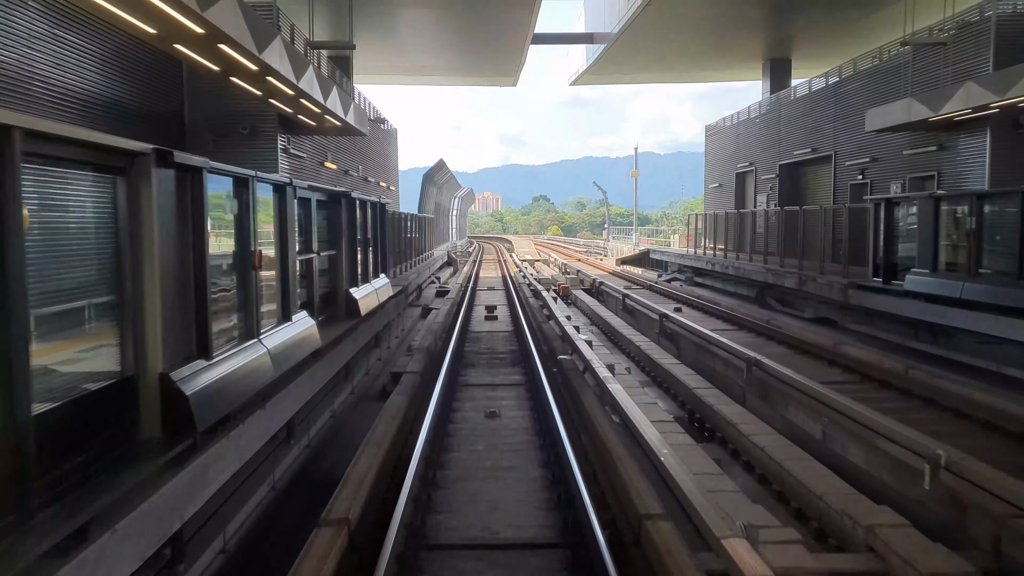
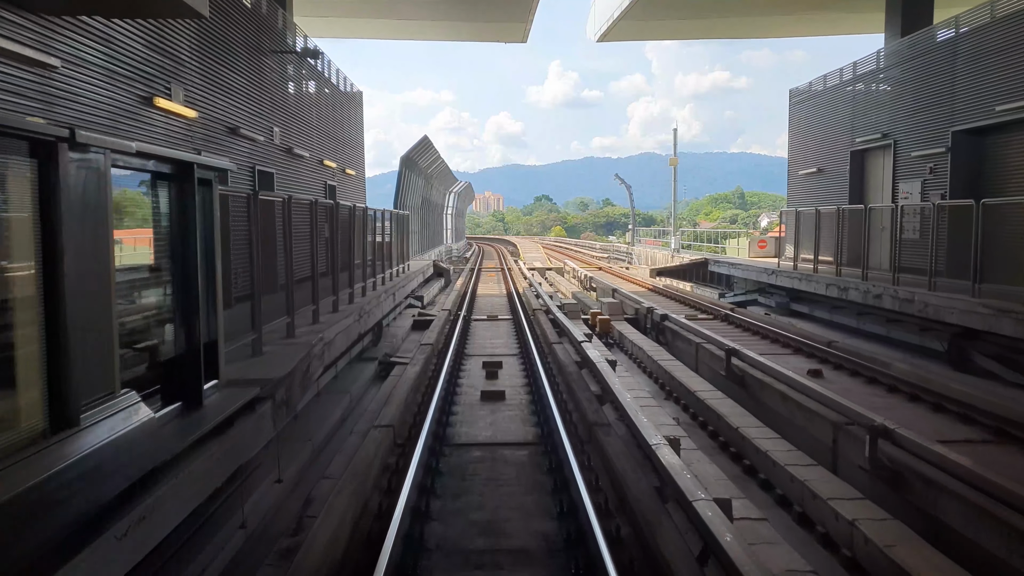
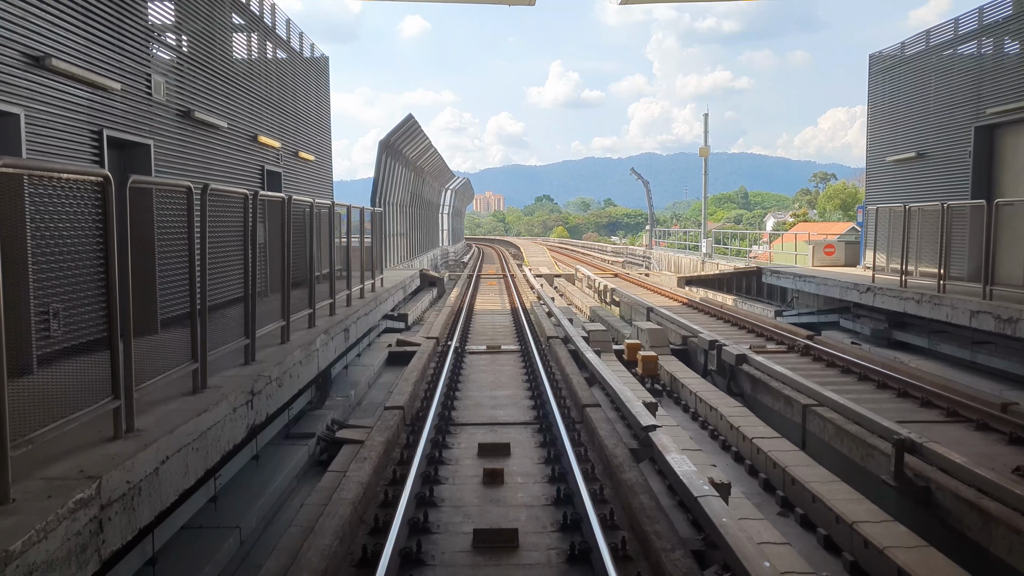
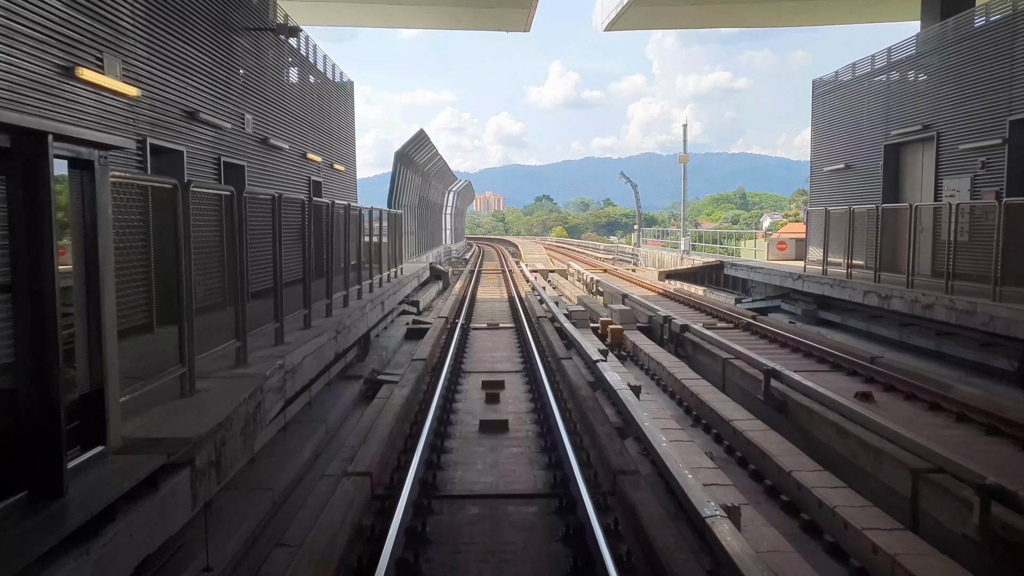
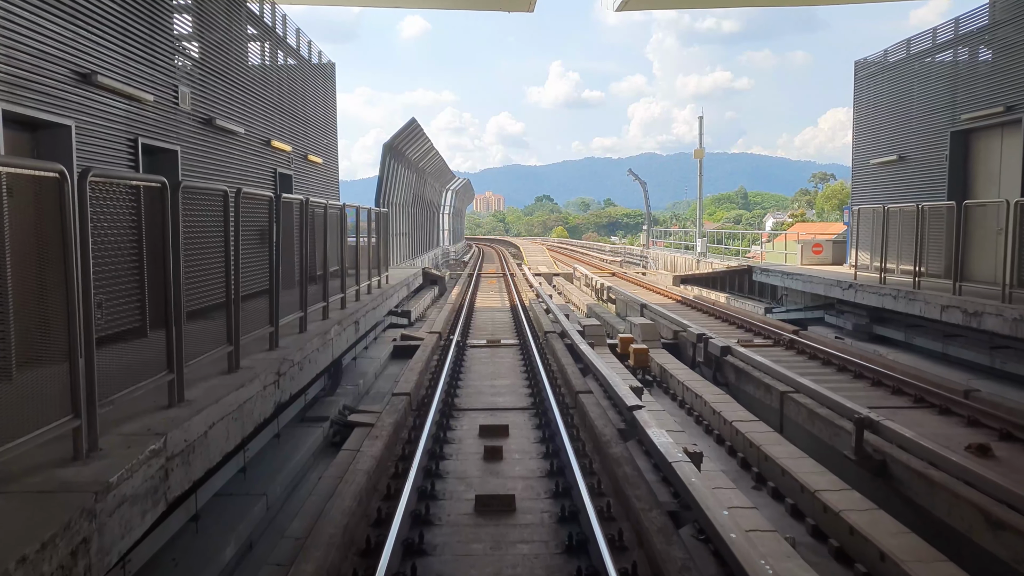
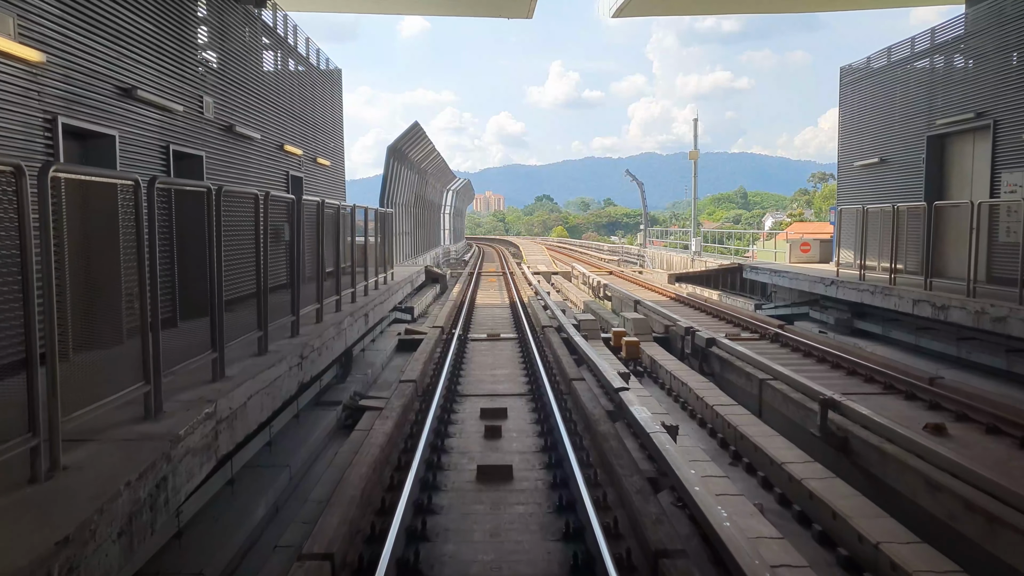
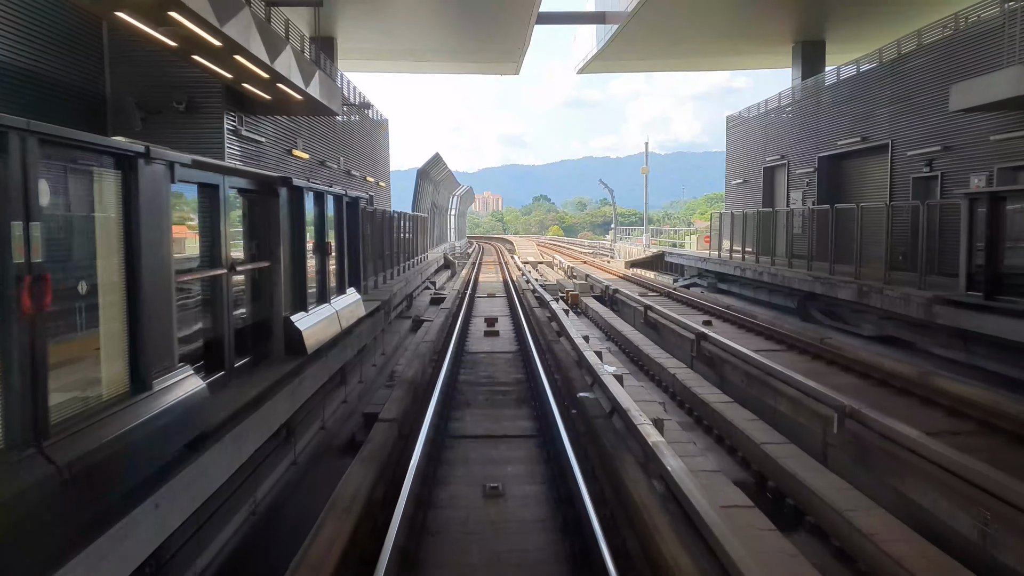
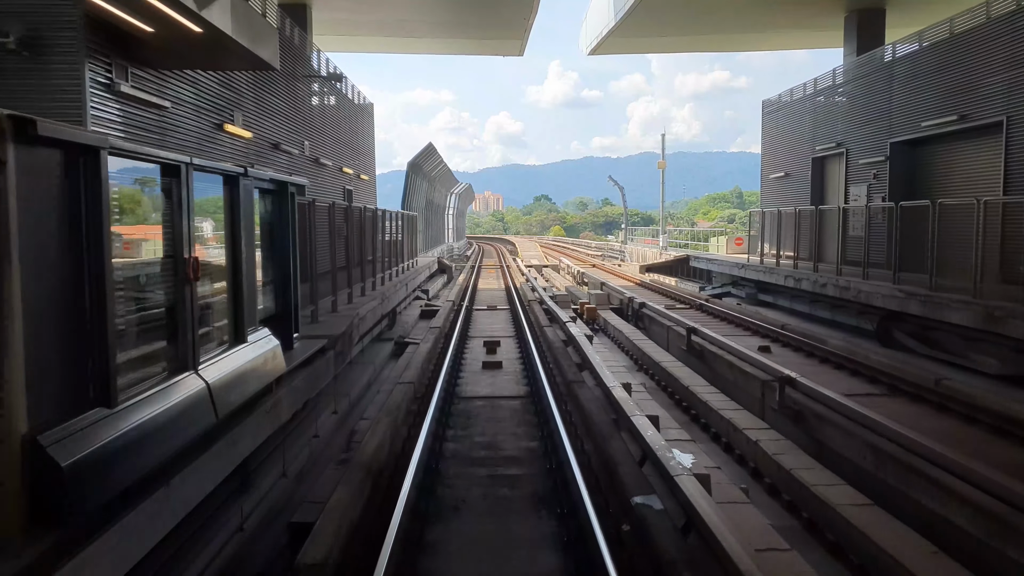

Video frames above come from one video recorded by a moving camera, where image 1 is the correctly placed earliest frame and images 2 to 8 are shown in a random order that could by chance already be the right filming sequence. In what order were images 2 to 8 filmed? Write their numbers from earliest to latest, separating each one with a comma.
7, 8, 2, 4, 6, 5, 3
